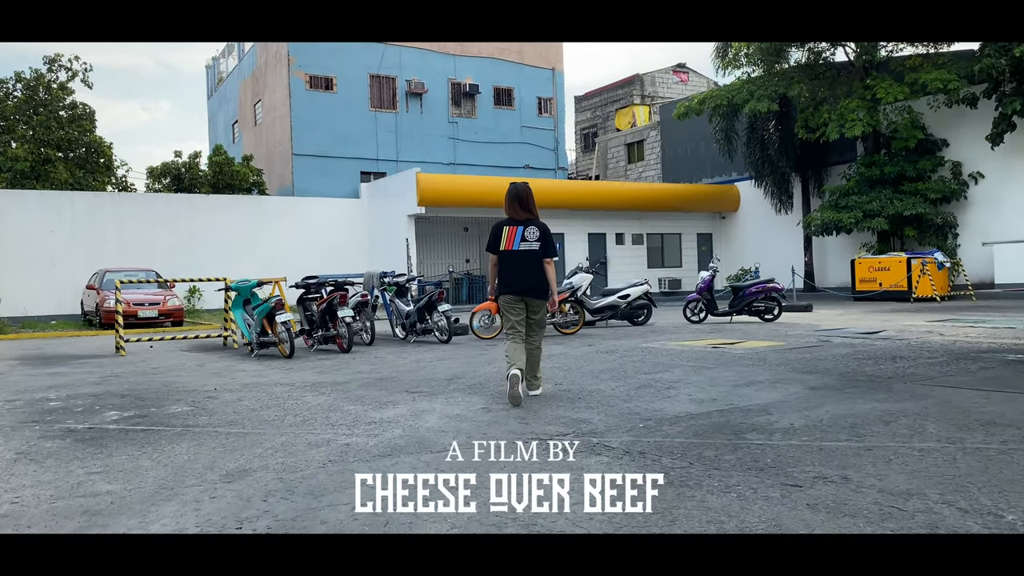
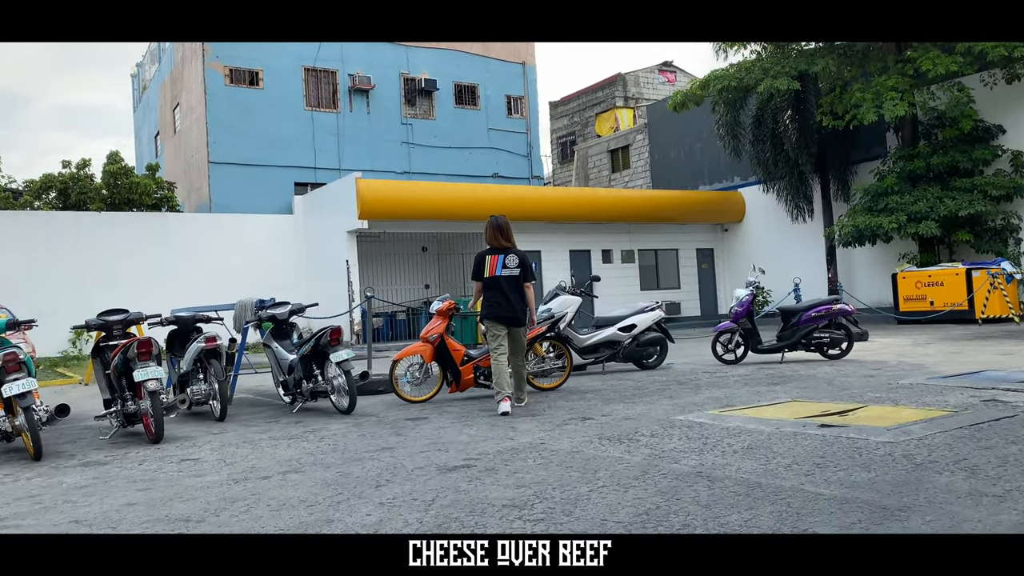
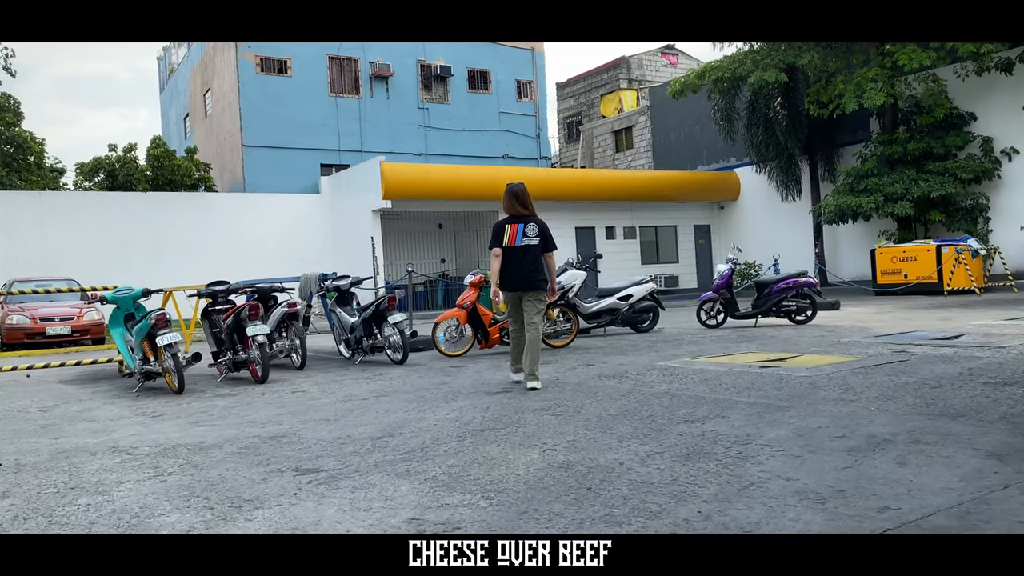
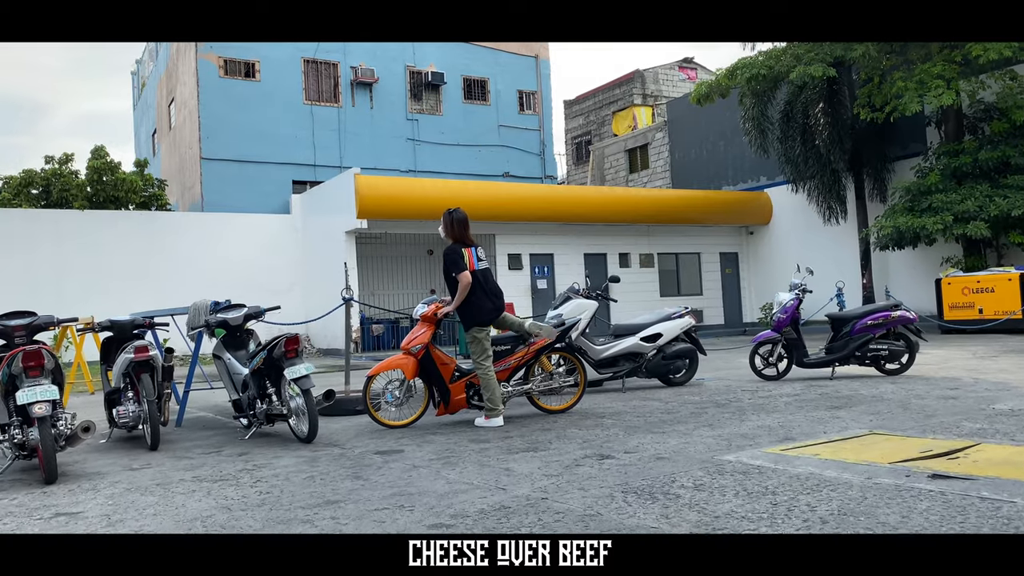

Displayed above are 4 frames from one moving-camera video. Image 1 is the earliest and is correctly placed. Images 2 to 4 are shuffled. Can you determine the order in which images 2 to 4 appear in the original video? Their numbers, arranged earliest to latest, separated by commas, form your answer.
3, 2, 4
